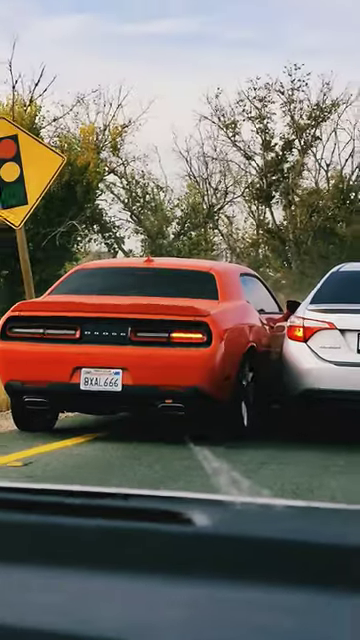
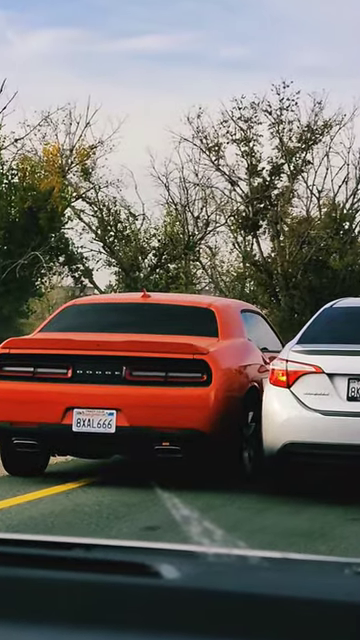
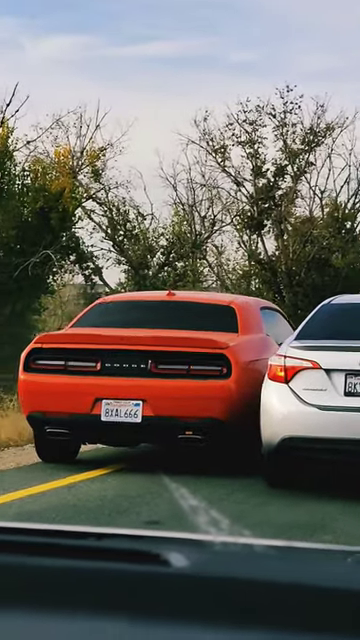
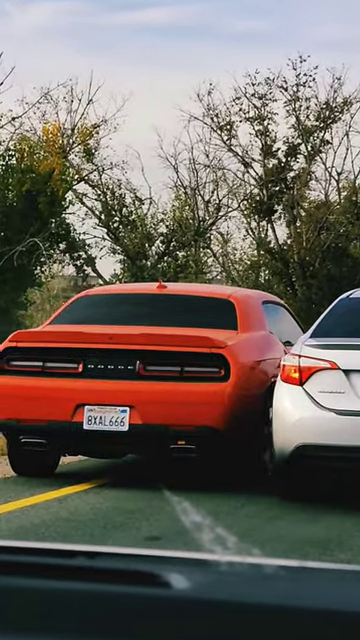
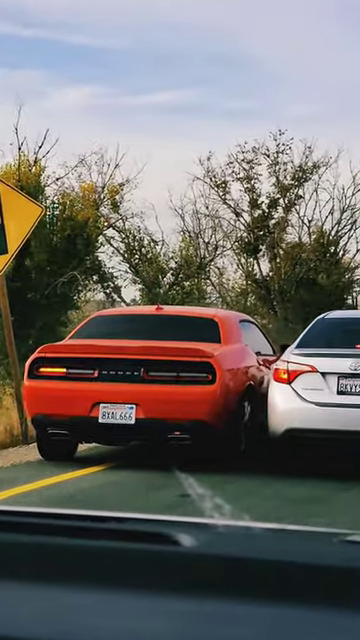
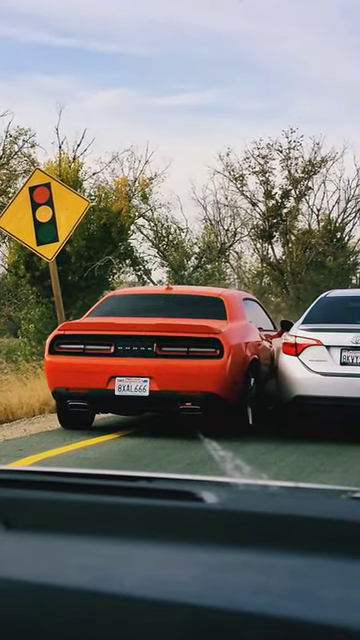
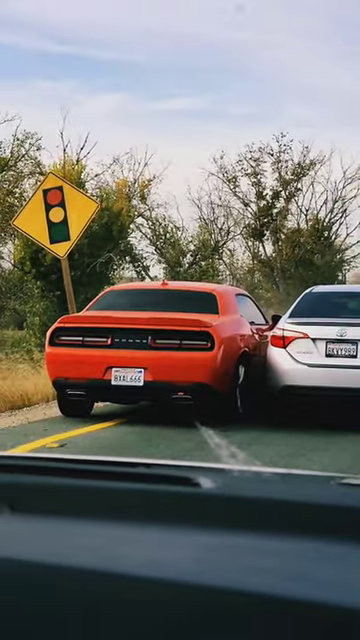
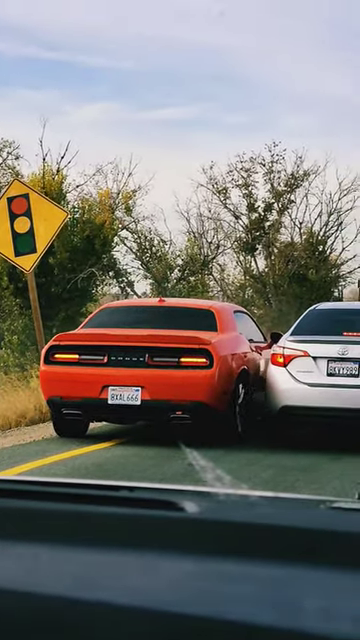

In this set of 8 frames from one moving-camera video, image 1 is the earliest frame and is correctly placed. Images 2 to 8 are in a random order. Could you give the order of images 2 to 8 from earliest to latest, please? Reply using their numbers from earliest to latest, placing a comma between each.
7, 6, 8, 5, 2, 4, 3
